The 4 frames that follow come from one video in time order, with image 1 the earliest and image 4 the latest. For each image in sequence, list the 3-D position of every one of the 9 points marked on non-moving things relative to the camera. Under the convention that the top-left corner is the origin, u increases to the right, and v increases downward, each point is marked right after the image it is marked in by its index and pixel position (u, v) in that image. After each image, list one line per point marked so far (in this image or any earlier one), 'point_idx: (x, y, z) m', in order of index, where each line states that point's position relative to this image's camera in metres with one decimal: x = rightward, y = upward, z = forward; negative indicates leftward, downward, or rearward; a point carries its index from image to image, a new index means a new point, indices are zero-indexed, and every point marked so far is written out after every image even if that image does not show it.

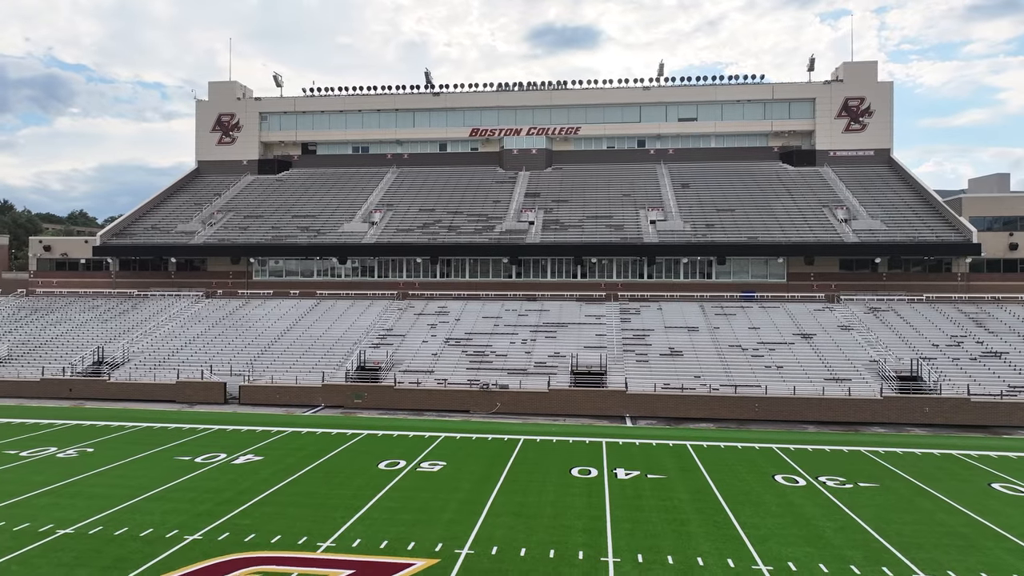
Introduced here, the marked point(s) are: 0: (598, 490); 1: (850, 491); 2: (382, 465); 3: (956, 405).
0: (+1.7, -3.9, +12.4) m
1: (+6.5, -3.9, +12.4) m
2: (-2.8, -3.9, +14.1) m
3: (+13.1, -3.4, +18.9) m
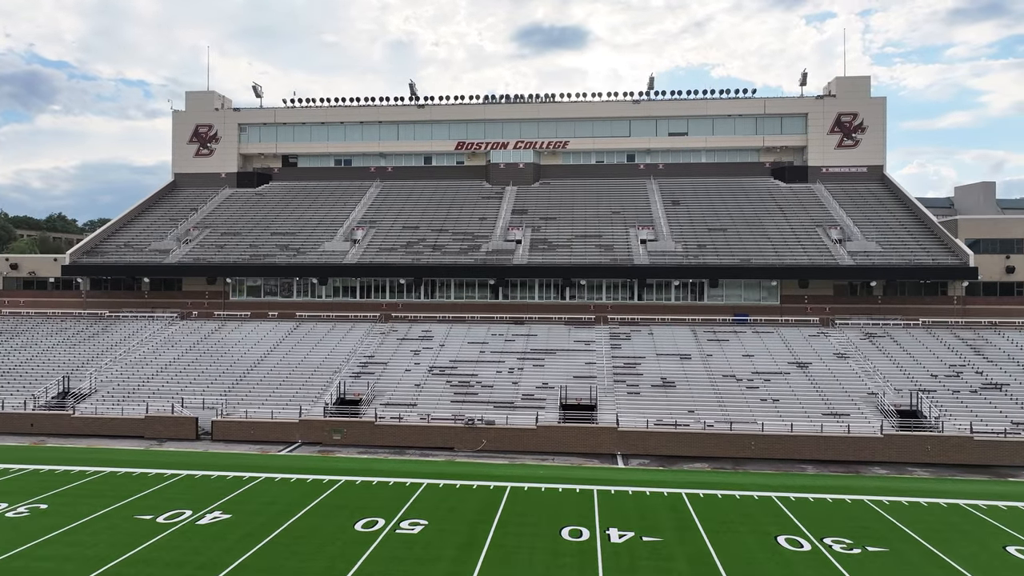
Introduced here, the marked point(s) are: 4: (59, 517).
0: (+1.4, -4.9, +11.5) m
1: (+6.3, -4.9, +11.7) m
2: (-3.1, -4.8, +13.1) m
3: (+12.7, -4.4, +18.3) m
4: (-9.6, -4.8, +13.5) m
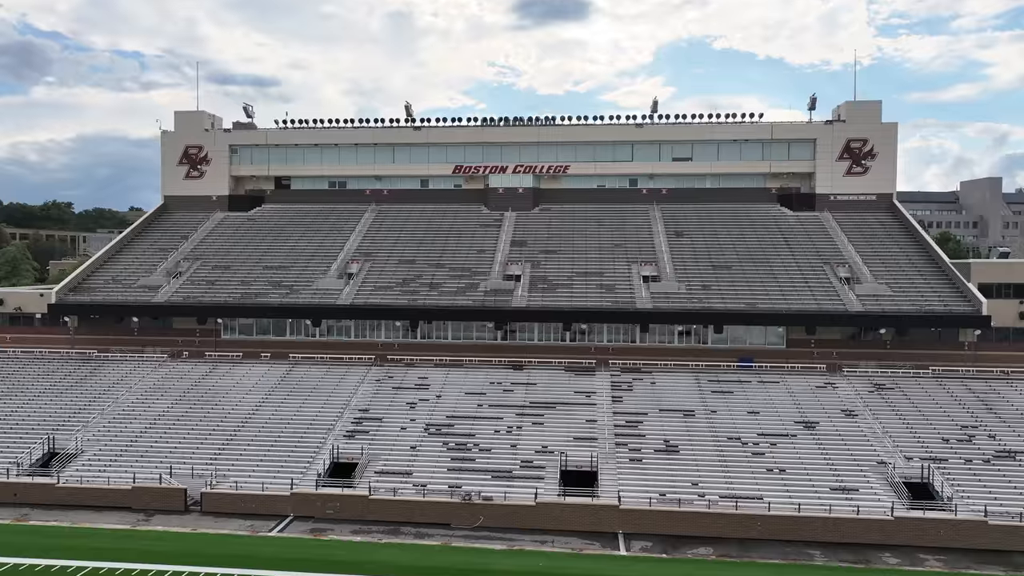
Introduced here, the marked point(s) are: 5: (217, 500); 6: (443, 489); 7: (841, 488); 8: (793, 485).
0: (+1.4, -7.2, +10.9) m
1: (+6.2, -7.2, +11.0) m
2: (-3.2, -7.1, +12.5) m
3: (+12.6, -6.6, +17.6) m
4: (-9.6, -7.1, +12.9) m
5: (-9.1, -6.6, +20.0) m
6: (-2.1, -6.2, +20.0) m
7: (+9.9, -6.0, +19.5) m
8: (+8.6, -6.0, +19.6) m
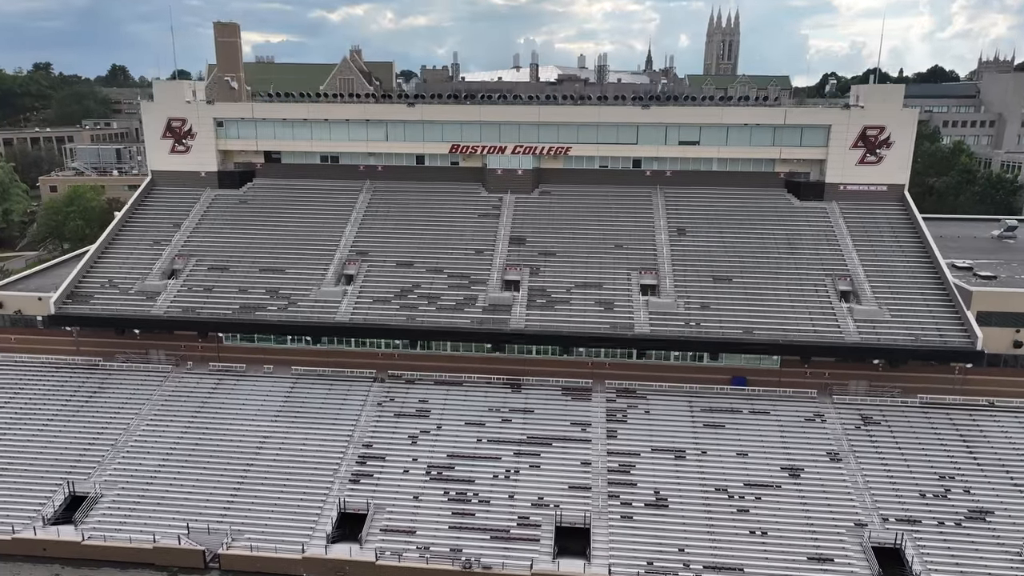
0: (+1.3, -11.5, +12.7) m
1: (+6.1, -11.5, +12.8) m
2: (-3.3, -11.1, +14.2) m
3: (+12.5, -9.5, +19.1) m
4: (-9.7, -11.0, +14.6) m
5: (-9.2, -9.0, +21.4) m
6: (-2.2, -8.7, +21.3) m
7: (+9.8, -8.6, +20.8) m
8: (+8.5, -8.5, +21.0) m
